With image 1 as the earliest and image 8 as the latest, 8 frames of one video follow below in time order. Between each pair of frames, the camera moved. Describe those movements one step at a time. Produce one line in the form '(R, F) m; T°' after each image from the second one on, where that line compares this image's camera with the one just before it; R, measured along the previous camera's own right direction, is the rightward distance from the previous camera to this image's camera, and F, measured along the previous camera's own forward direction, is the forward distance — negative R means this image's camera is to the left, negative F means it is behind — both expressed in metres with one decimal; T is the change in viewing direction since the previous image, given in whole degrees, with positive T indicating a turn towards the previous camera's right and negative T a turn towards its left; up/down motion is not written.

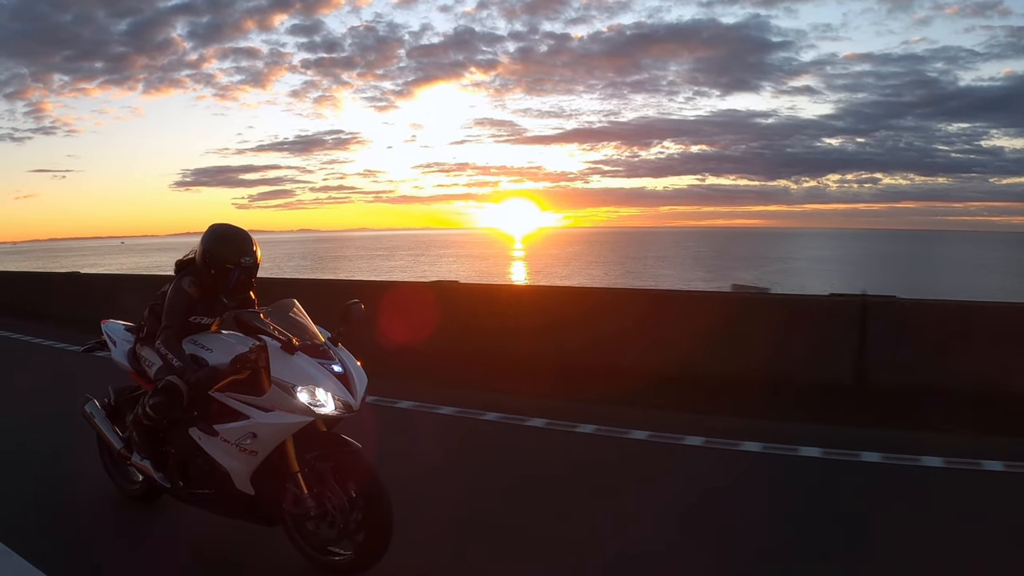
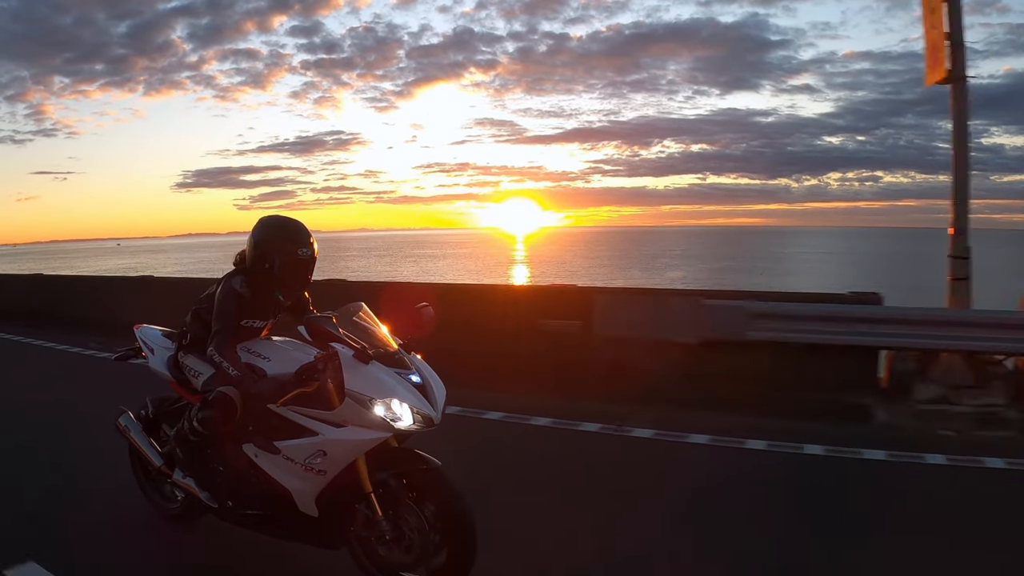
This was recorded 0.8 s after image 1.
(-0.4, +0.4) m; 0°
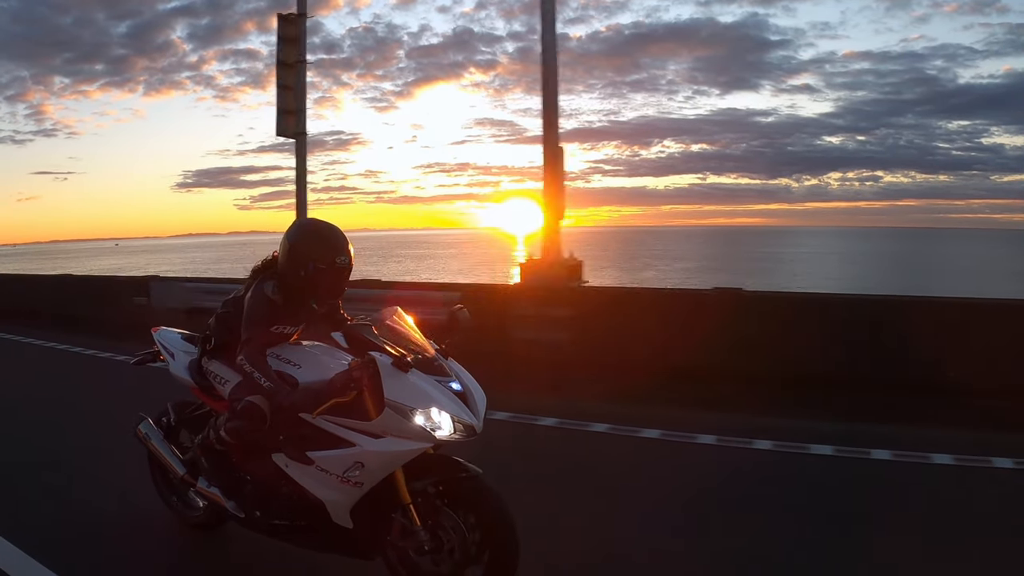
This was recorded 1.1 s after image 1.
(-0.2, +0.1) m; 0°
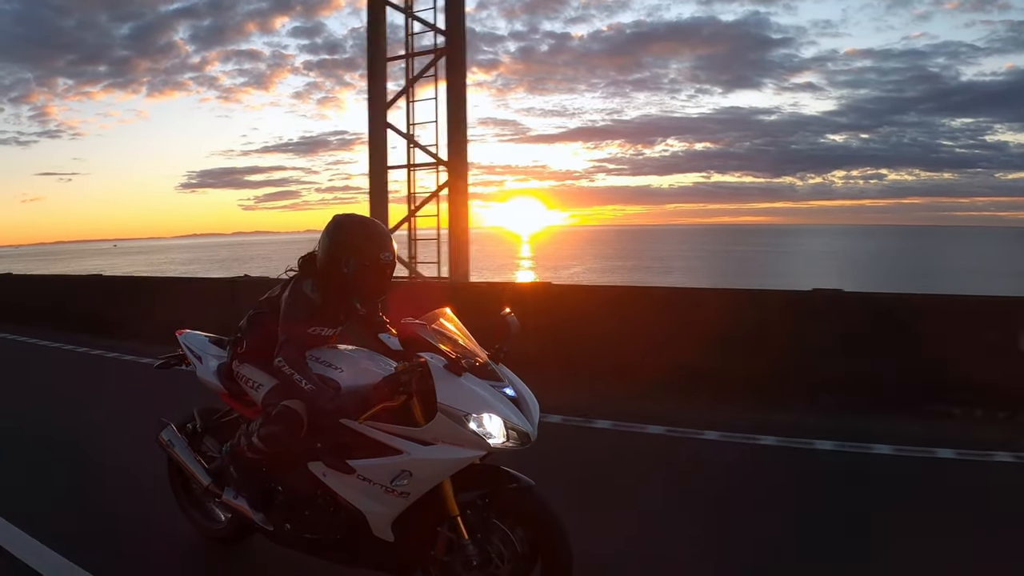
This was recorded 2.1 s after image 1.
(-0.2, +0.2) m; 0°
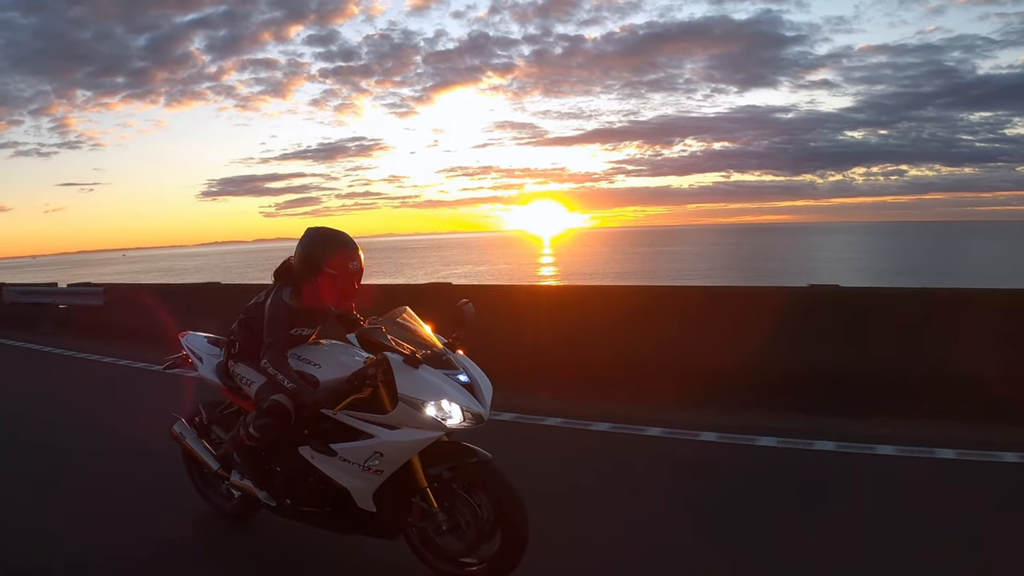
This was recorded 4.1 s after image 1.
(+0.3, -0.4) m; -1°
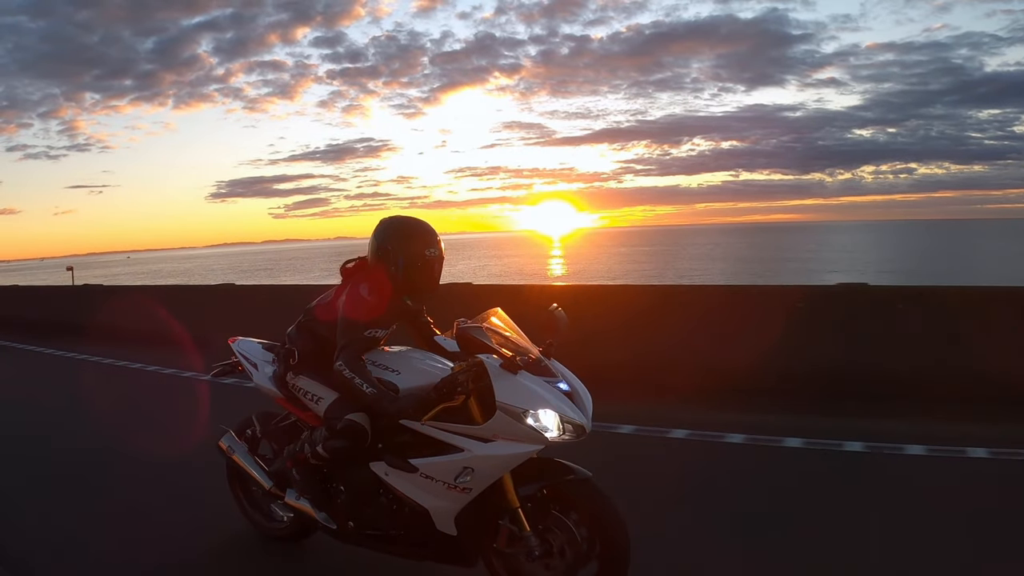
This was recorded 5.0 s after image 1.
(-0.4, +0.4) m; -1°
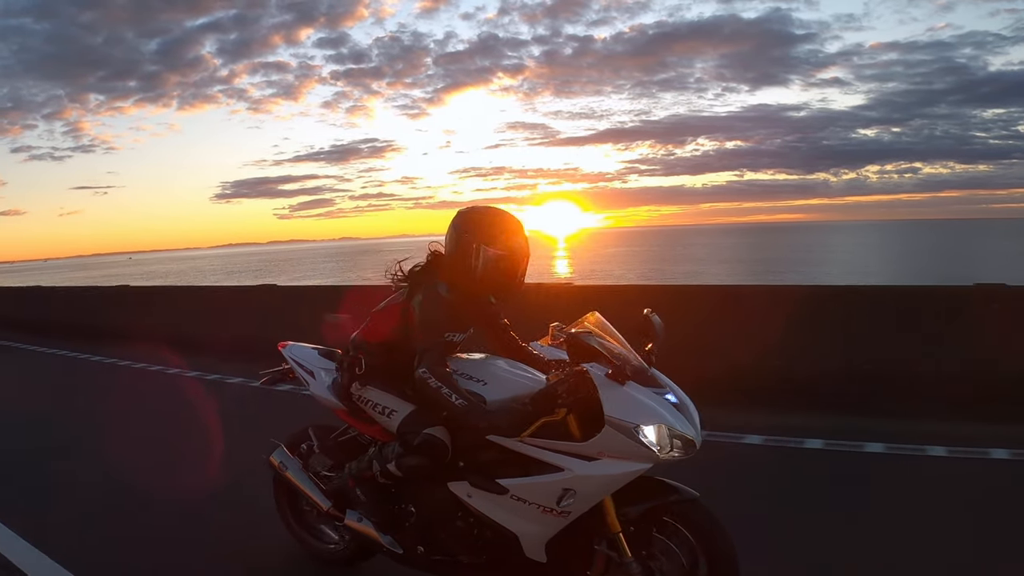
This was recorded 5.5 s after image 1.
(-0.3, +0.3) m; 0°
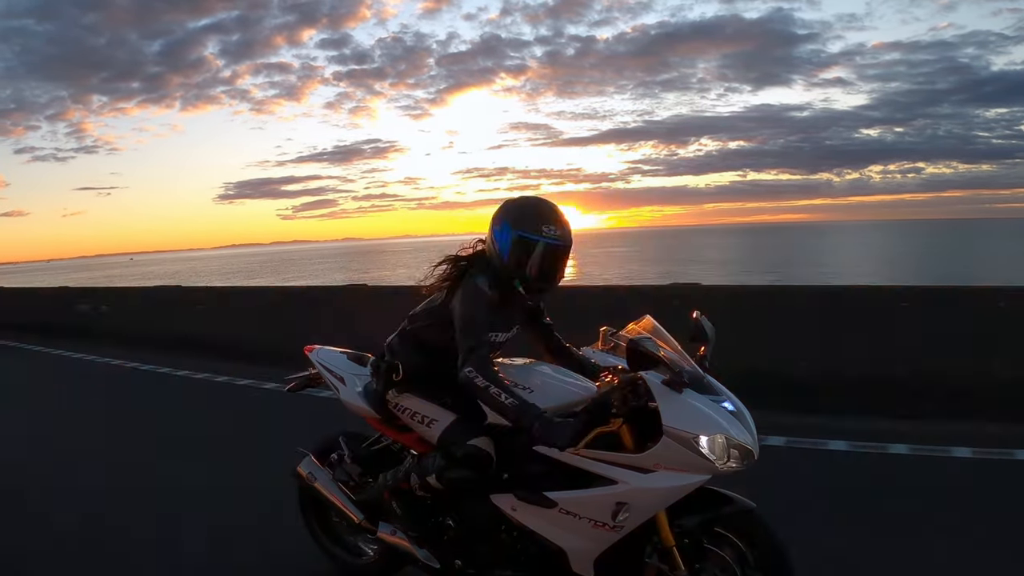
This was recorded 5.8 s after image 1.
(-0.2, +0.1) m; 0°
